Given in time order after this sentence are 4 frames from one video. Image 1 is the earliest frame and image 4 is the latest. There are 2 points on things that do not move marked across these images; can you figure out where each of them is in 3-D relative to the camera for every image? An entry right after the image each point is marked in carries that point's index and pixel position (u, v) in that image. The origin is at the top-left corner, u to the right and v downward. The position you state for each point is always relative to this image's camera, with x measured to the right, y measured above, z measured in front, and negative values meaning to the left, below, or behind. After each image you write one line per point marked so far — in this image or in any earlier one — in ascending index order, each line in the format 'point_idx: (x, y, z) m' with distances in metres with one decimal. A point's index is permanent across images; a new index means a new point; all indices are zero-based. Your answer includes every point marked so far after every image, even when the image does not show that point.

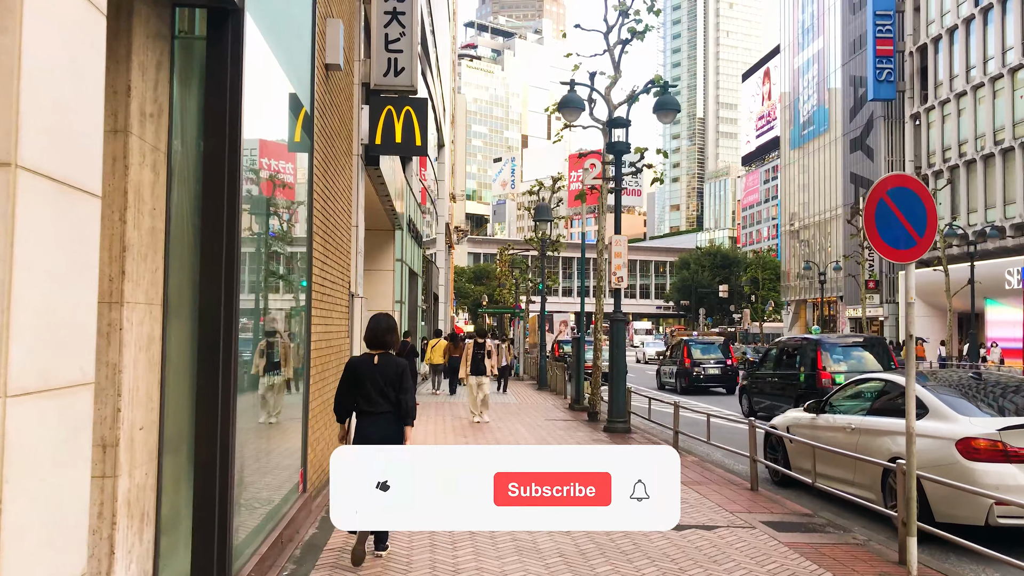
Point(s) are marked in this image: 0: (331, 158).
0: (-1.9, +1.4, +8.5) m
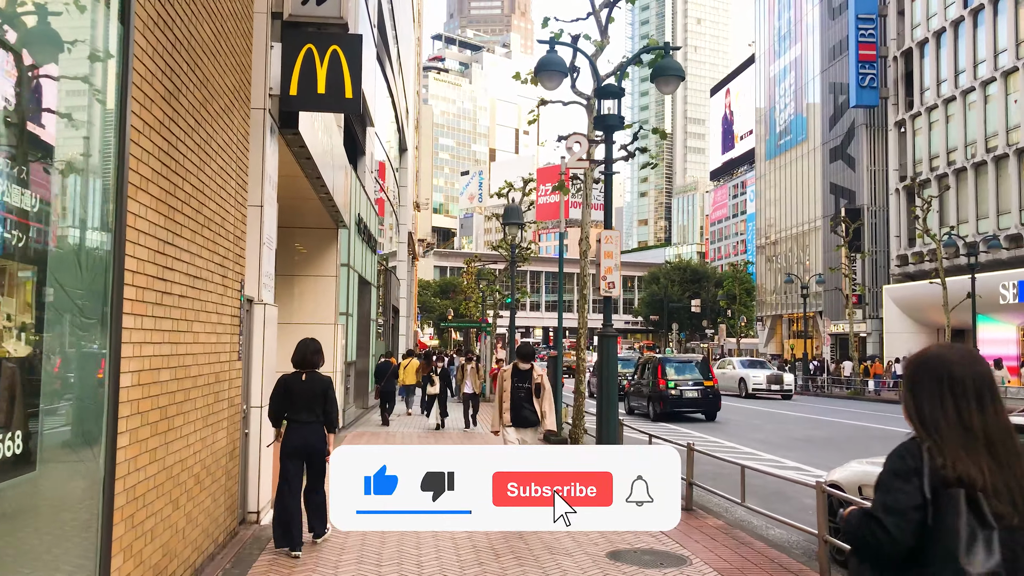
0: (-2.1, +1.4, +5.5) m
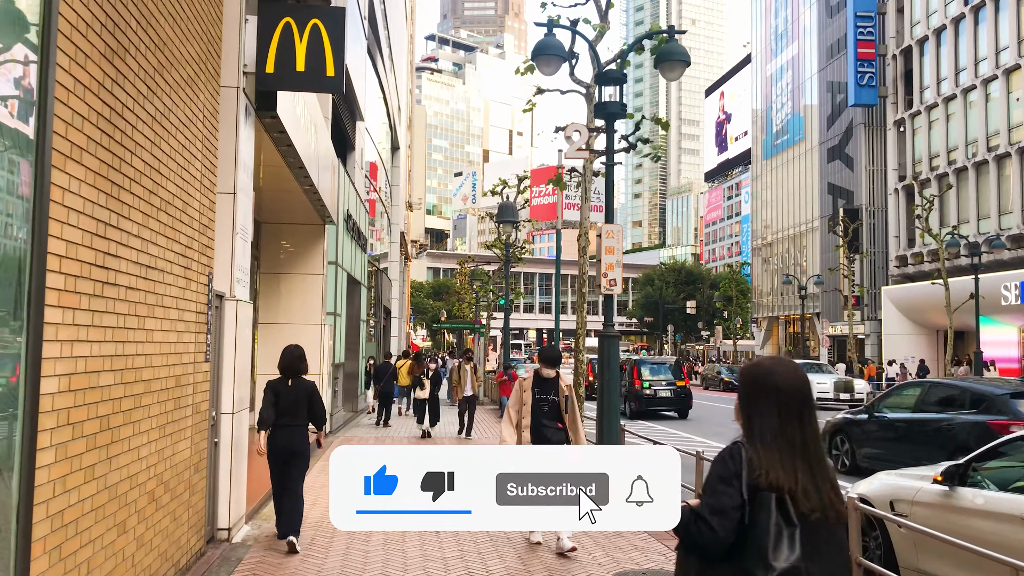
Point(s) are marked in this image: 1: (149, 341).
0: (-2.1, +1.4, +4.8) m
1: (-2.2, -0.3, +5.0) m
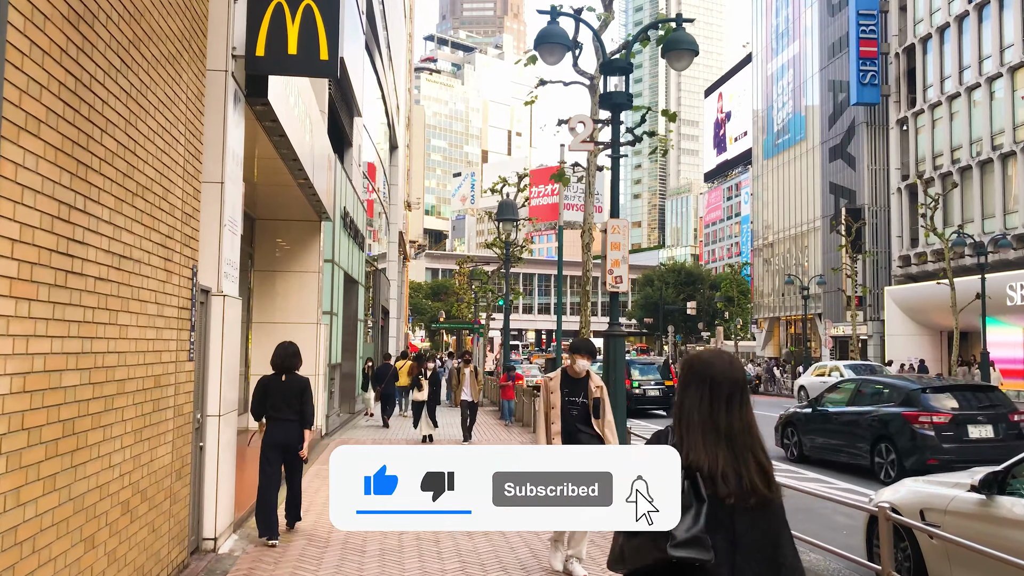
0: (-2.1, +1.5, +4.4) m
1: (-2.2, -0.3, +4.6) m
